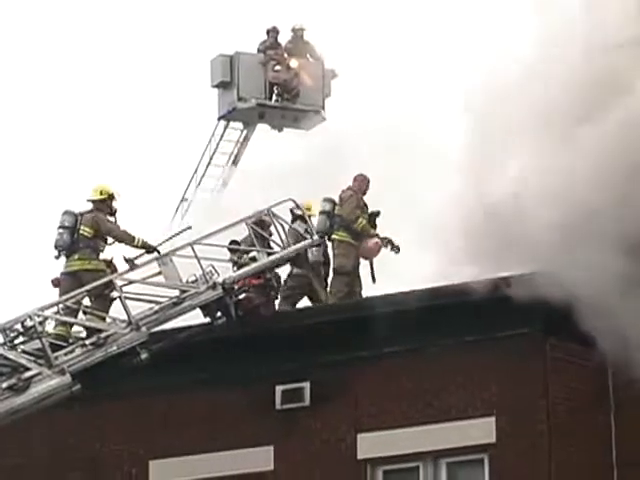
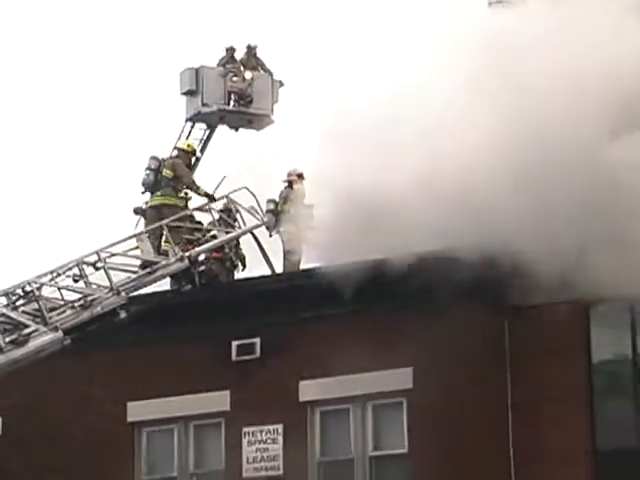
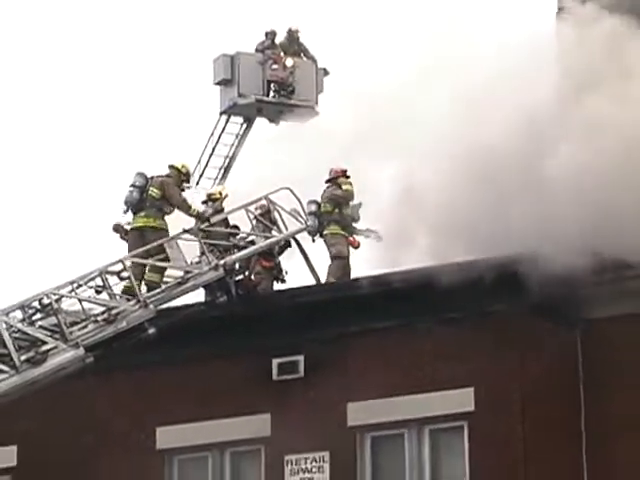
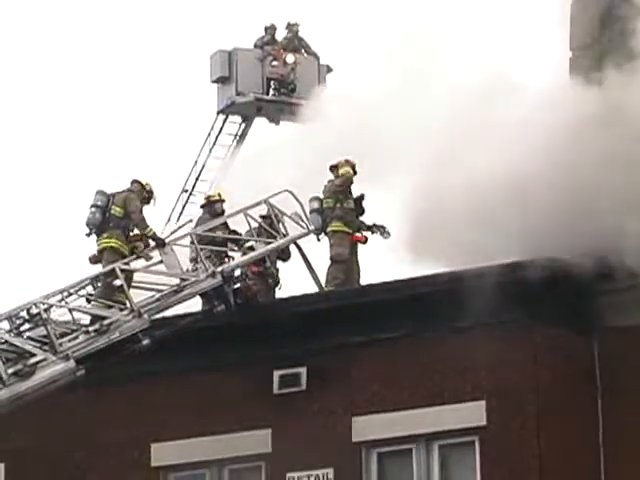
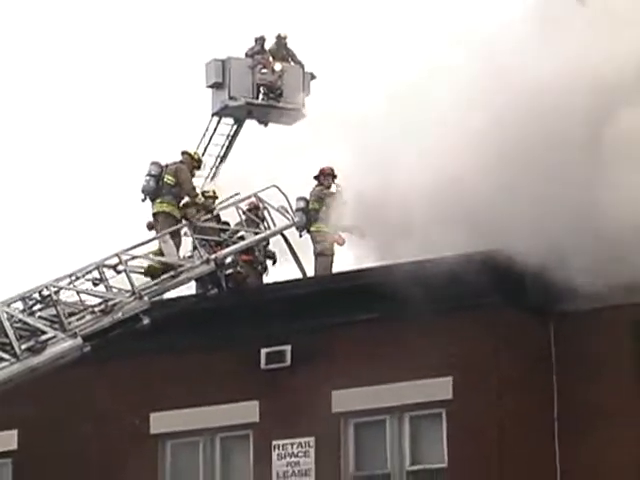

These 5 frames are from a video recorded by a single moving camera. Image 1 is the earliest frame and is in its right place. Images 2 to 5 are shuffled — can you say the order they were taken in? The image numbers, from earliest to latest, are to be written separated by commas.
4, 3, 5, 2
